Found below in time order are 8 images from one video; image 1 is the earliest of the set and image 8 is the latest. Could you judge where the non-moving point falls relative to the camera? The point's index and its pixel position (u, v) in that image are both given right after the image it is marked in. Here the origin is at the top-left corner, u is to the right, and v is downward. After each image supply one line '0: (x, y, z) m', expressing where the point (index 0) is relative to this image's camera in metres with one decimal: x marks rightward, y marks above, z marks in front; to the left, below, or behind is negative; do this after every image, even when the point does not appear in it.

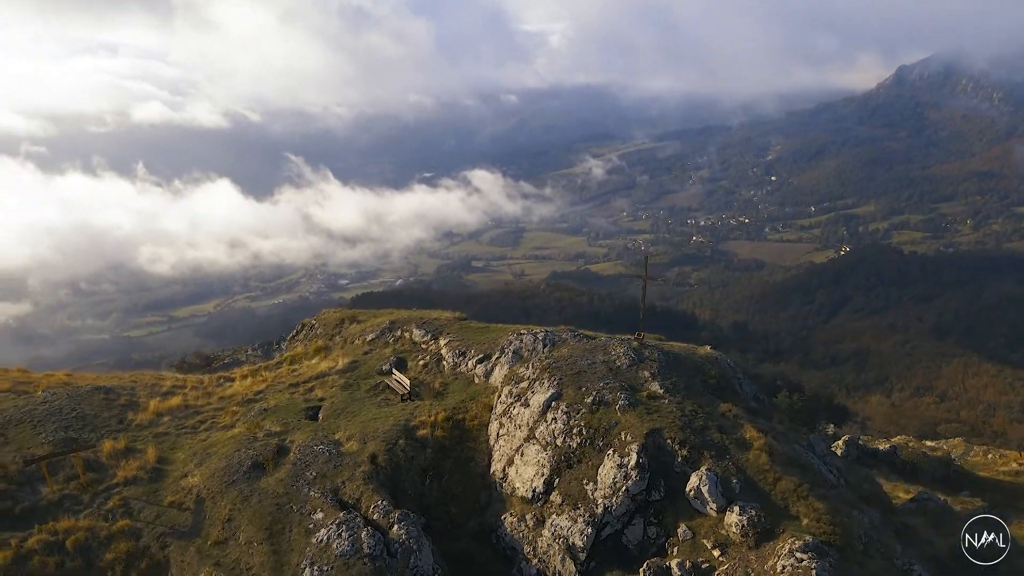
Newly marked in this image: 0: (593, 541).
0: (+2.1, -6.1, +17.4) m
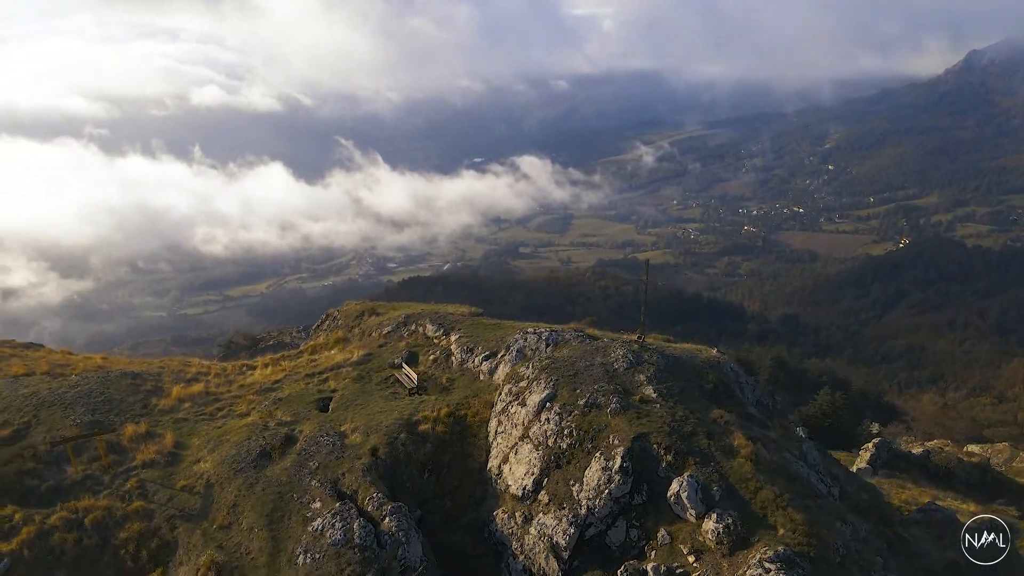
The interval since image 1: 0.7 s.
0: (+1.7, -6.3, +17.8) m
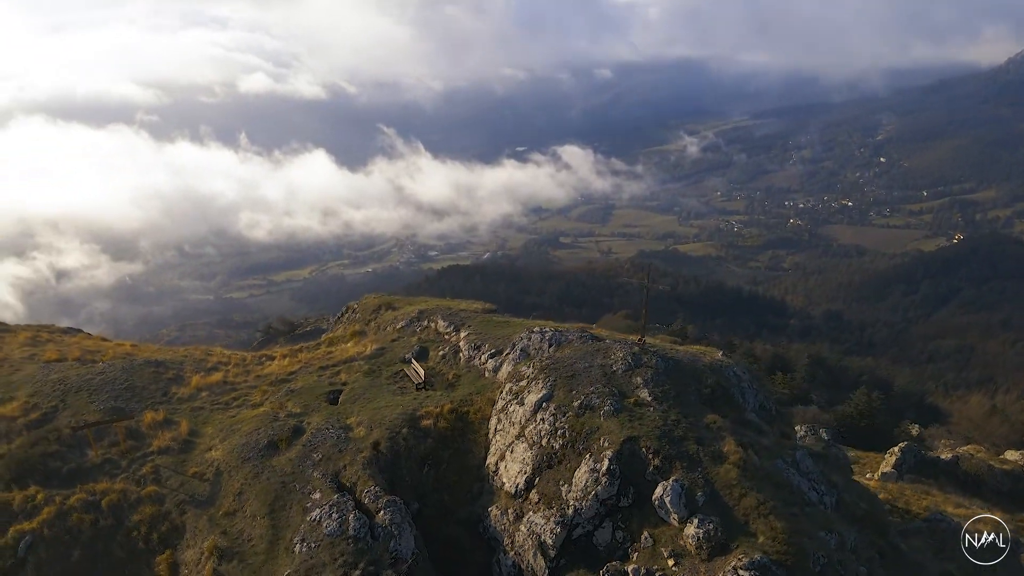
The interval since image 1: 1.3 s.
0: (+1.3, -6.4, +18.2) m
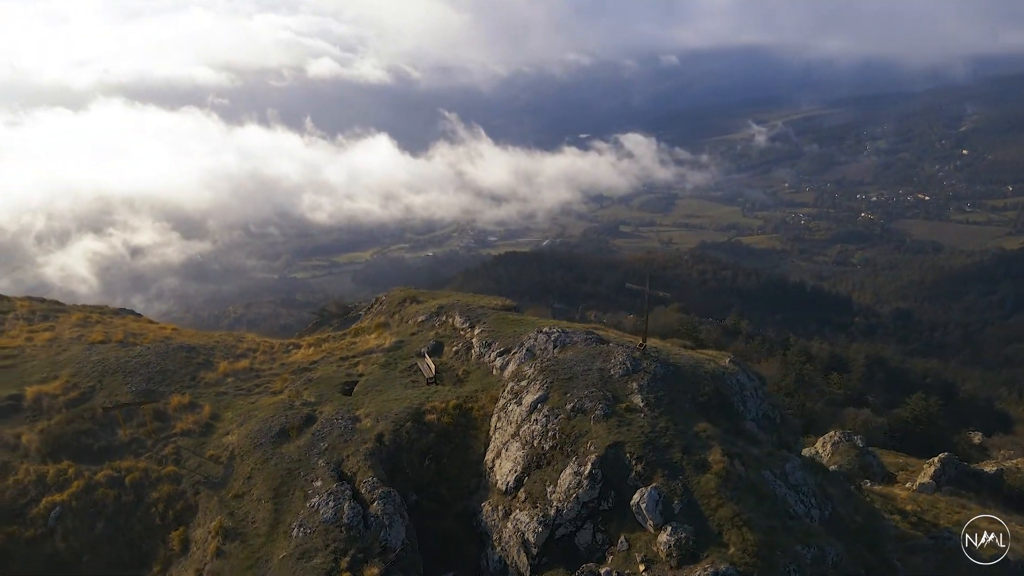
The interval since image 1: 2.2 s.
0: (+0.9, -6.6, +18.7) m
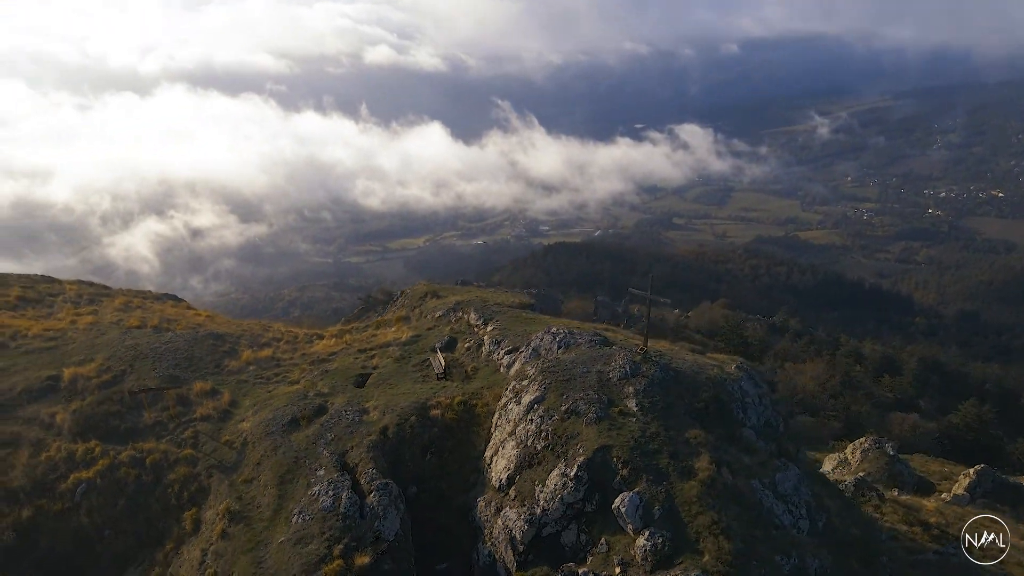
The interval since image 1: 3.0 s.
0: (+0.5, -6.7, +19.3) m
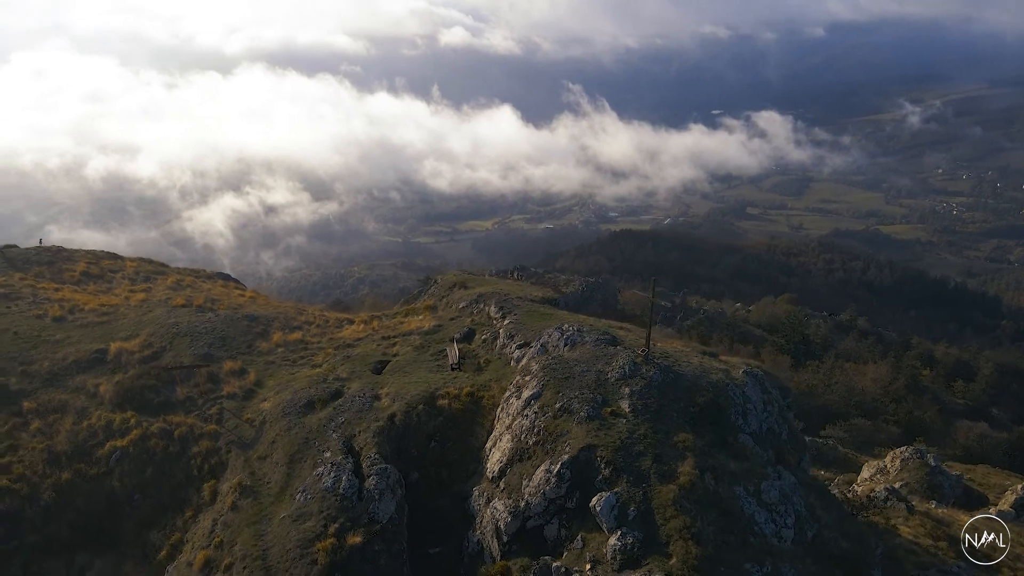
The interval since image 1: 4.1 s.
0: (+0.1, -6.8, +20.0) m
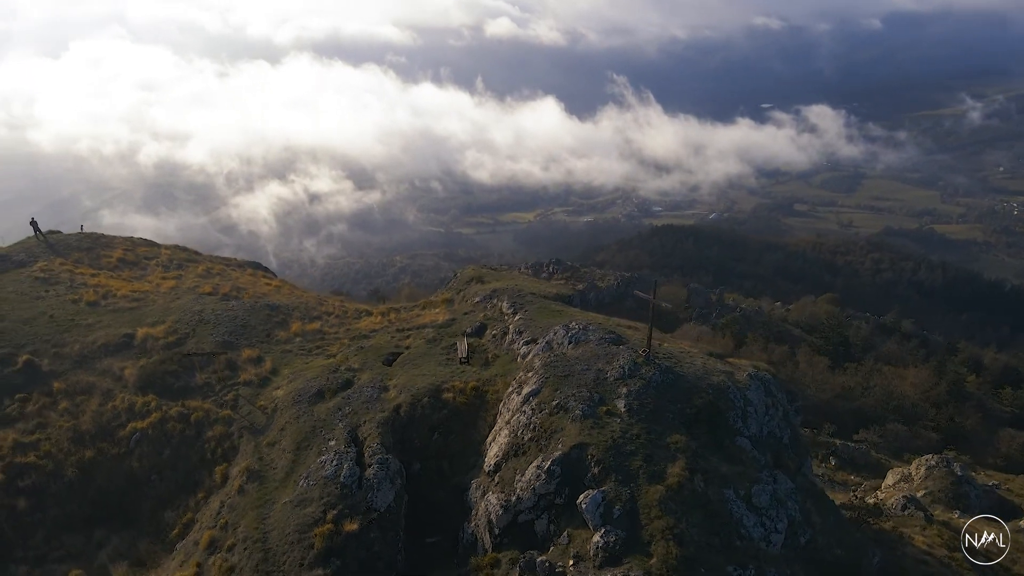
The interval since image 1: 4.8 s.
0: (-0.2, -6.7, +20.5) m
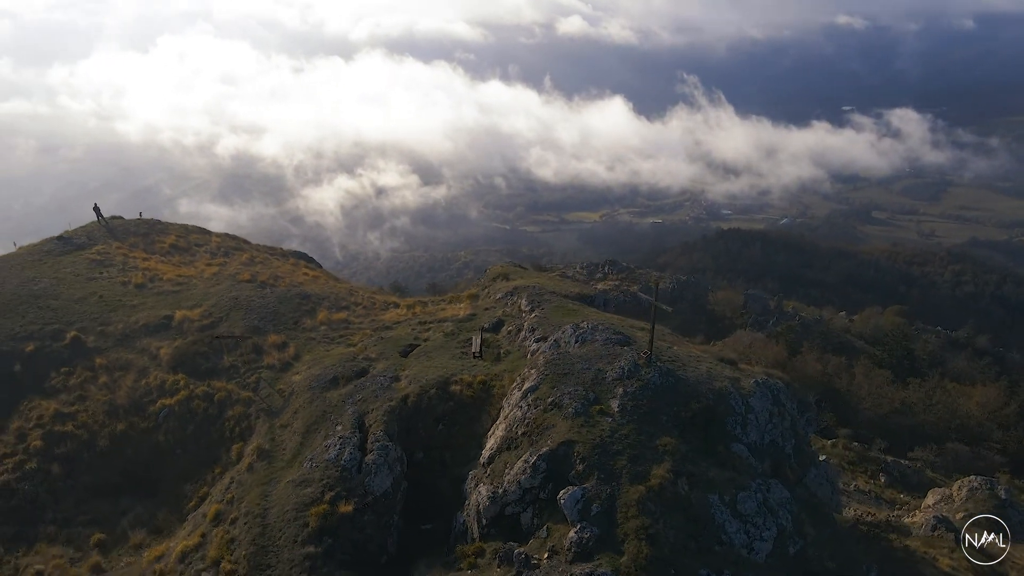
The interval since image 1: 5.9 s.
0: (-0.6, -6.6, +21.0) m
